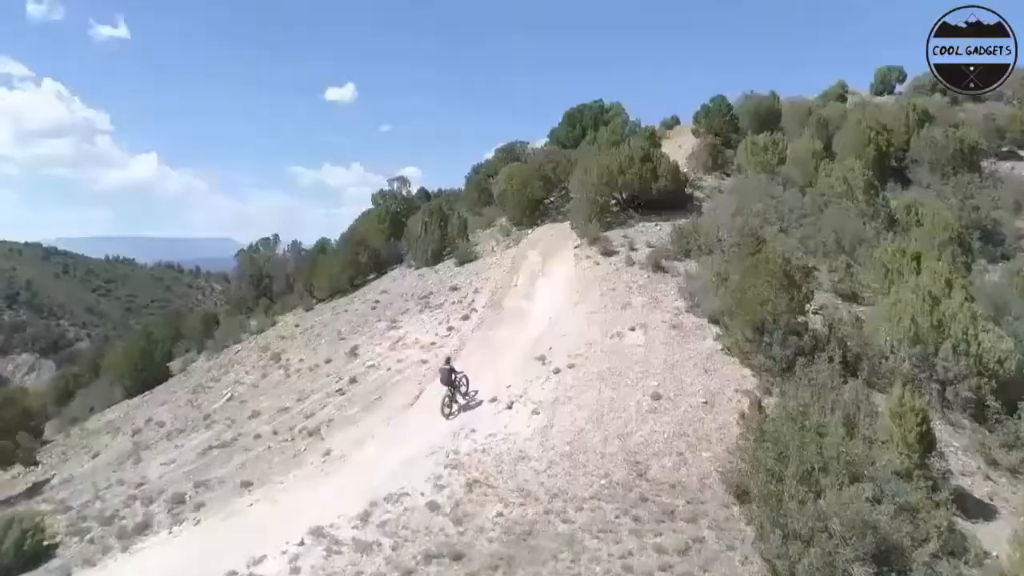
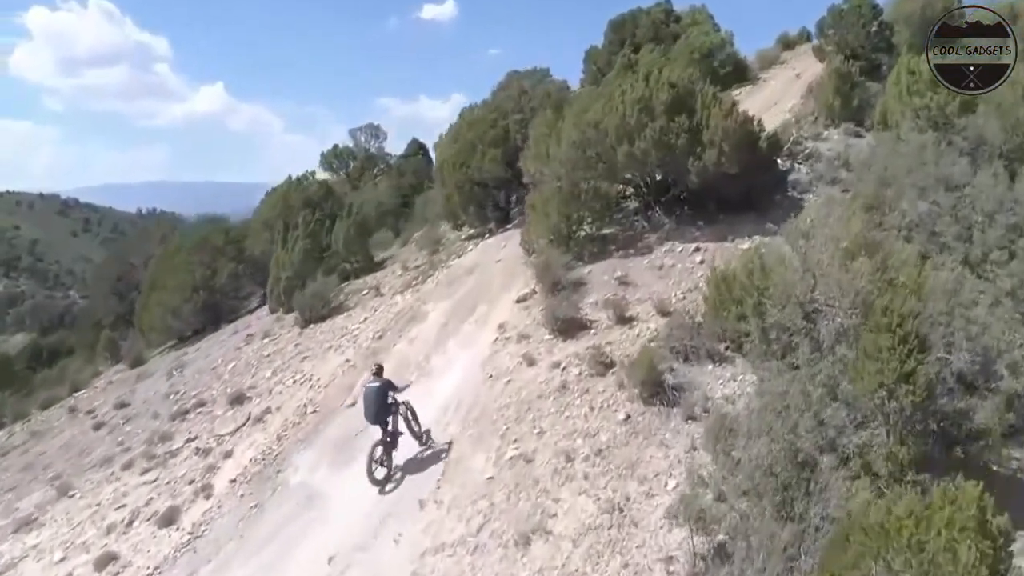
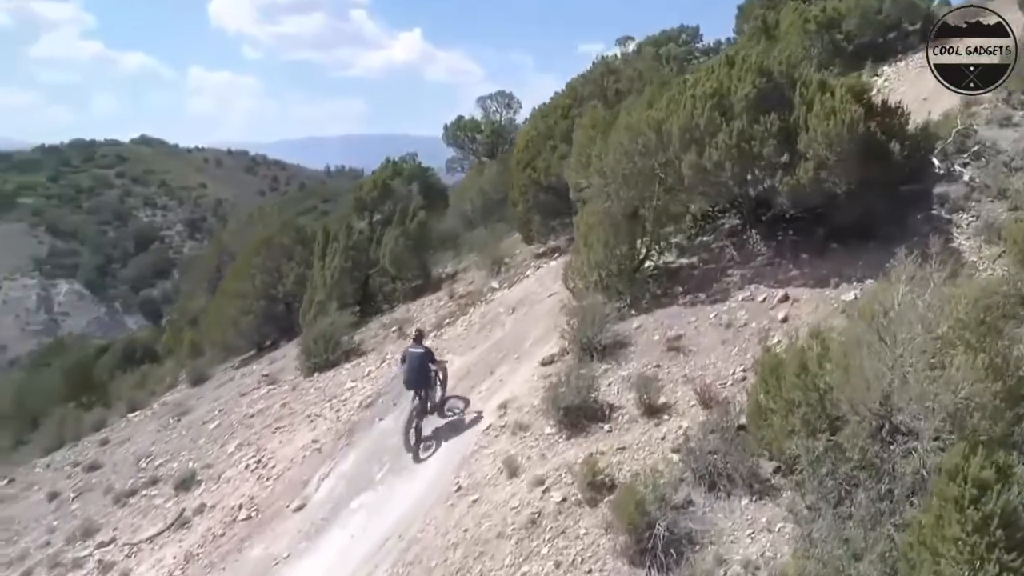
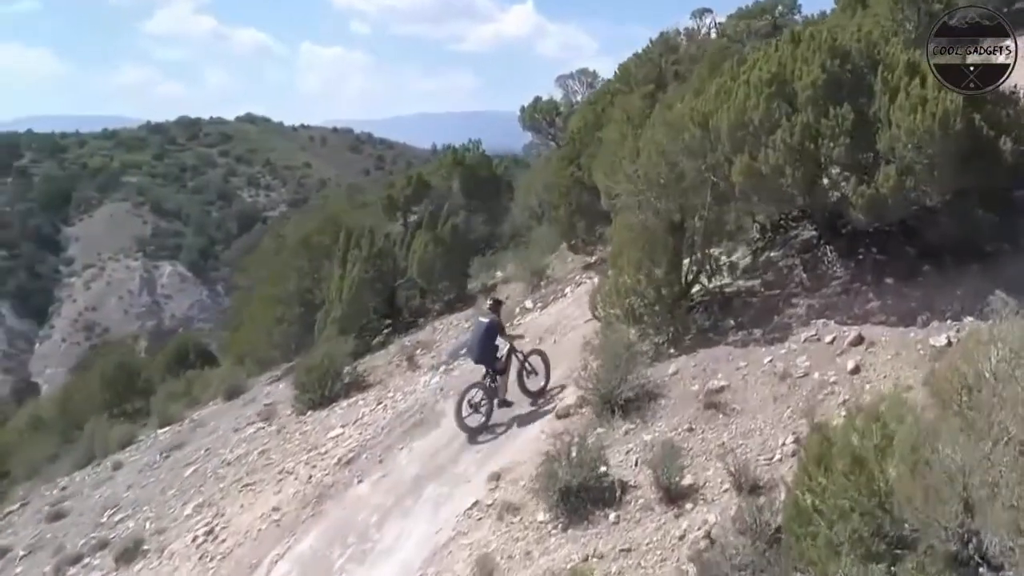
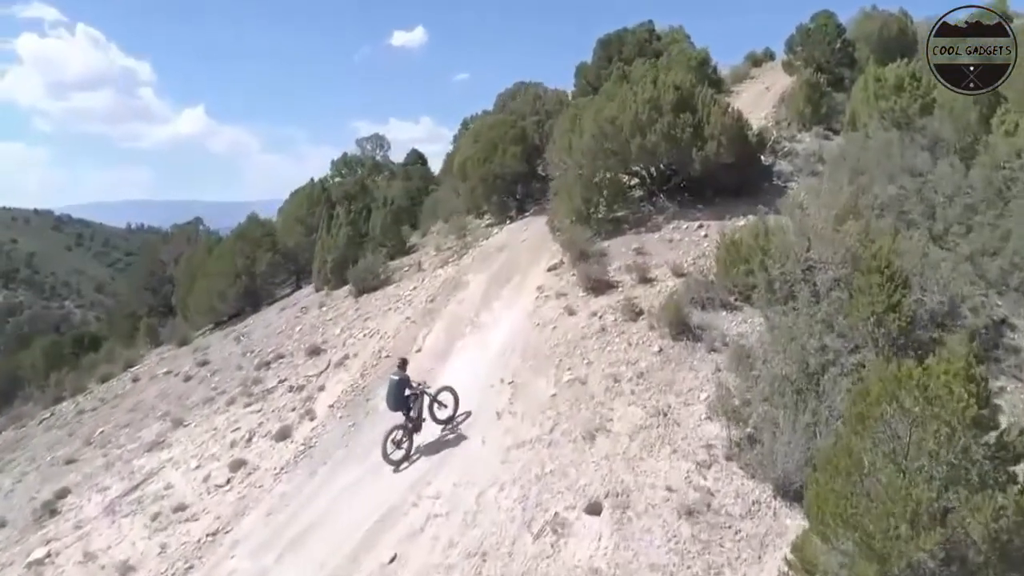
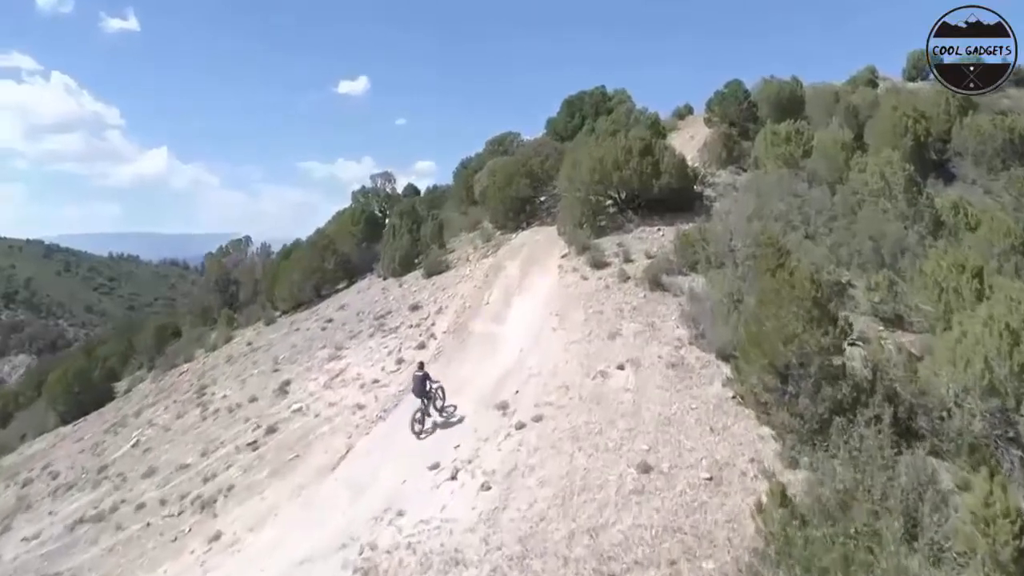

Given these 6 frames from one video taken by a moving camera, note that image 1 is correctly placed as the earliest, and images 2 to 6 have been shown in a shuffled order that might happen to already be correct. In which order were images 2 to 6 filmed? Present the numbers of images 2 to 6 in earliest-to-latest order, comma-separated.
6, 5, 2, 3, 4
